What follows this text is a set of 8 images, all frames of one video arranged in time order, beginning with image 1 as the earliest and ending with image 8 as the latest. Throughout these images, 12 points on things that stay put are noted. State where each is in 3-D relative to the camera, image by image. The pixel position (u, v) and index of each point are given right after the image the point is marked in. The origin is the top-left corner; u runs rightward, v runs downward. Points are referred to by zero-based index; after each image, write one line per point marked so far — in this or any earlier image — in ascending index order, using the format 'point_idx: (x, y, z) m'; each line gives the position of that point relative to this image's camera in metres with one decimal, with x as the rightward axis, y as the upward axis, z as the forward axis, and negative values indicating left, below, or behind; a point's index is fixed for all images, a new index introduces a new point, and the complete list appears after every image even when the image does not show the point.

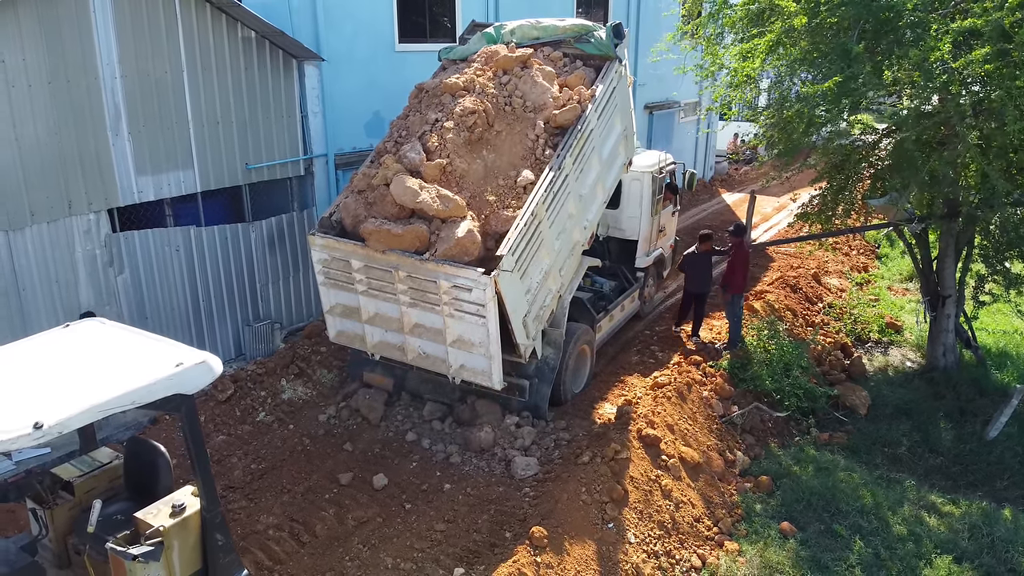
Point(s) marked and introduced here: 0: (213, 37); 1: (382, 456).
0: (-3.0, +2.6, +7.2) m
1: (-1.2, -1.5, +6.4) m
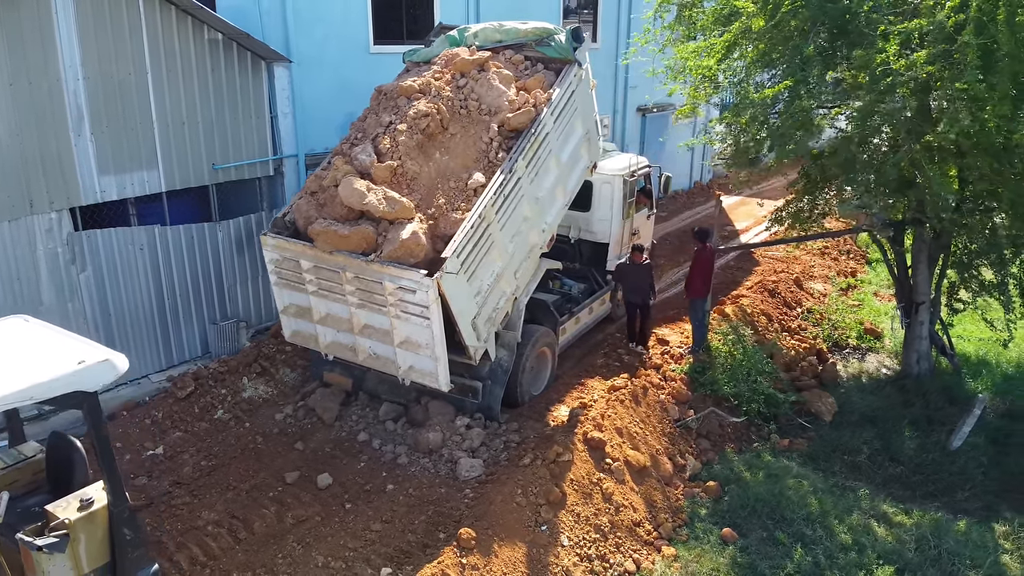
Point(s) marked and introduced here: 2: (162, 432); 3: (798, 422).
0: (-3.4, +2.6, +7.3) m
1: (-1.6, -1.5, +6.4) m
2: (-3.3, -1.4, +6.7) m
3: (+3.1, -1.5, +7.8) m
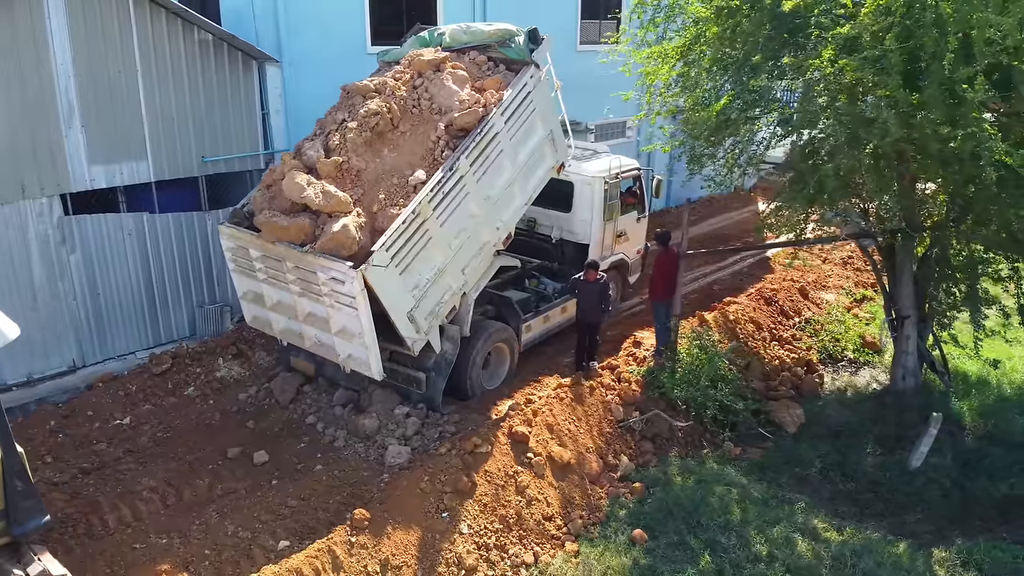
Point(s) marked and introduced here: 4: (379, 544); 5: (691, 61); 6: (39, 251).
0: (-3.8, +2.8, +7.8) m
1: (-2.2, -1.4, +6.8) m
2: (-3.9, -1.2, +7.2) m
3: (+2.6, -1.5, +7.6) m
4: (-1.0, -1.8, +5.1) m
5: (+1.9, +2.4, +7.4) m
6: (-4.9, +0.4, +7.2) m
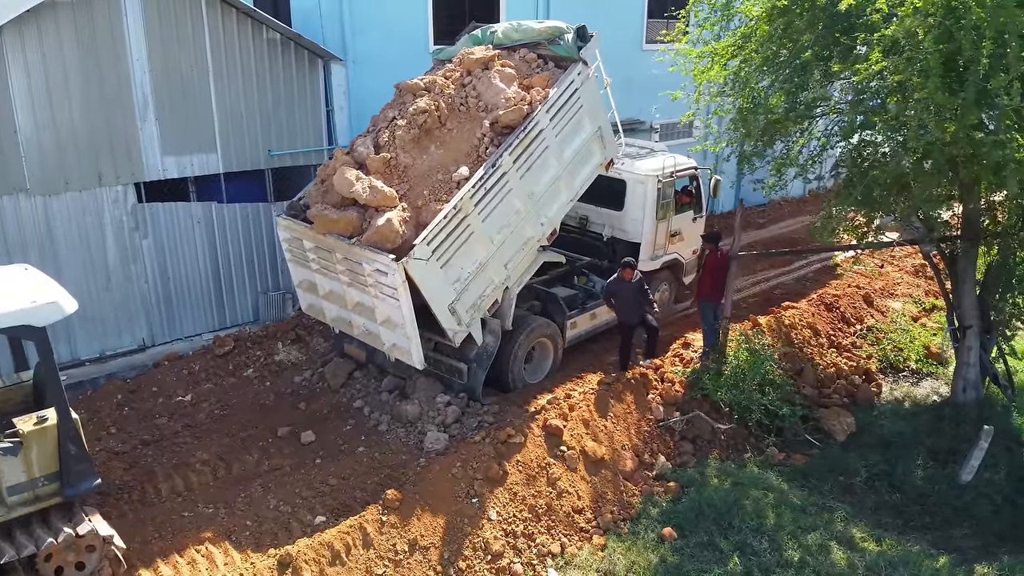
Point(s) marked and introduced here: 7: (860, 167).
0: (-3.2, +2.9, +8.3) m
1: (-1.9, -1.3, +7.1) m
2: (-3.4, -1.0, +7.7) m
3: (+3.1, -1.6, +7.4) m
4: (-0.8, -1.8, +5.3) m
5: (+2.4, +2.4, +7.3) m
6: (-4.4, +0.6, +7.8) m
7: (+3.1, +1.1, +6.4) m
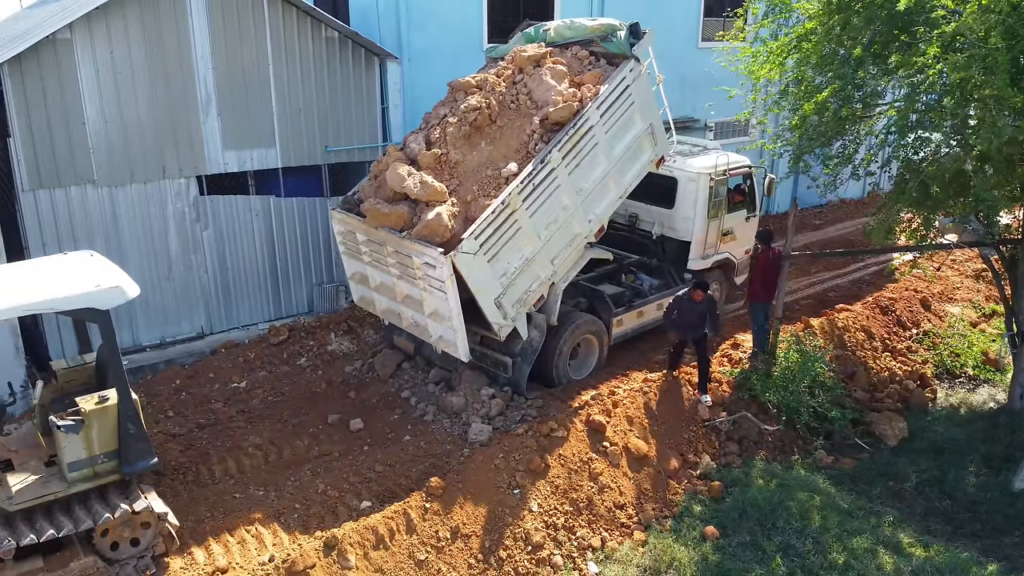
0: (-2.6, +3.0, +8.6) m
1: (-1.4, -1.2, +7.3) m
2: (-2.9, -0.9, +8.0) m
3: (+3.5, -1.6, +7.3) m
4: (-0.5, -1.7, +5.4) m
5: (+2.9, +2.4, +7.2) m
6: (-3.8, +0.7, +8.2) m
7: (+3.5, +1.0, +6.2) m
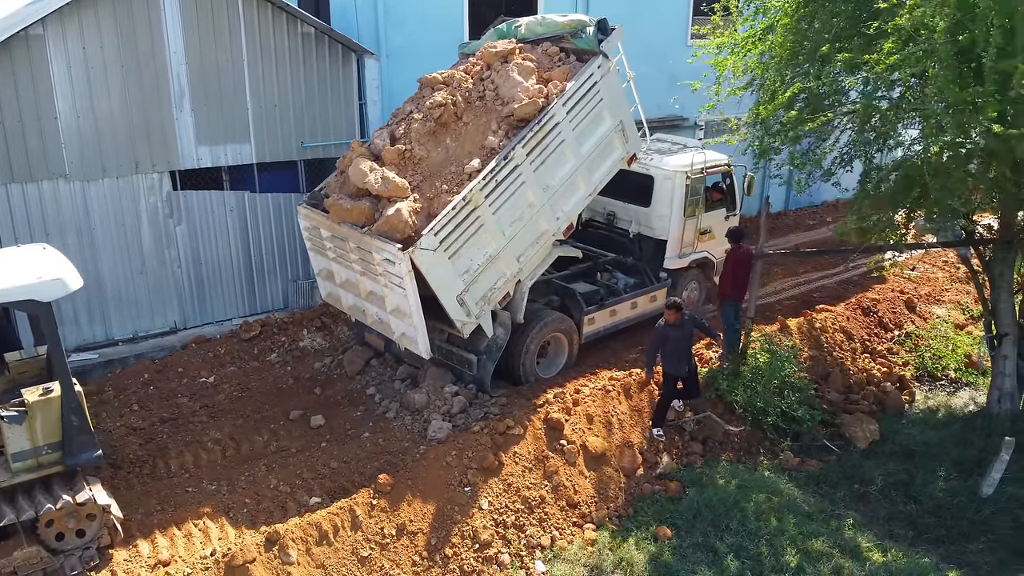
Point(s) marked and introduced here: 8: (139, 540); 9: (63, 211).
0: (-2.9, +3.1, +8.6) m
1: (-1.8, -1.2, +7.3) m
2: (-3.3, -0.9, +8.0) m
3: (+3.2, -1.6, +7.2) m
4: (-0.9, -1.7, +5.4) m
5: (+2.6, +2.4, +7.1) m
6: (-4.2, +0.8, +8.2) m
7: (+3.1, +1.0, +6.1) m
8: (-2.7, -1.8, +5.2) m
9: (-4.8, +0.8, +7.6) m
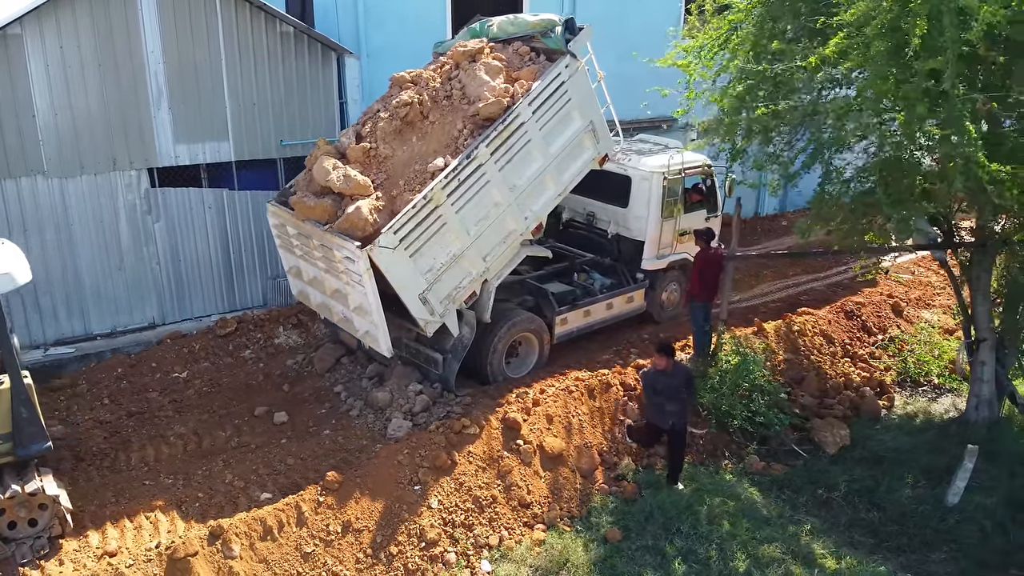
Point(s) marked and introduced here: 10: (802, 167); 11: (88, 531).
0: (-3.2, +3.1, +8.6) m
1: (-2.1, -1.2, +7.3) m
2: (-3.6, -0.8, +8.1) m
3: (+2.8, -1.6, +7.1) m
4: (-1.3, -1.7, +5.4) m
5: (+2.3, +2.4, +7.1) m
6: (-4.5, +0.8, +8.3) m
7: (+2.8, +1.0, +6.0) m
8: (-3.1, -1.8, +5.2) m
9: (-5.2, +0.9, +7.7) m
10: (+2.5, +1.0, +6.1) m
11: (-3.2, -1.8, +5.3) m
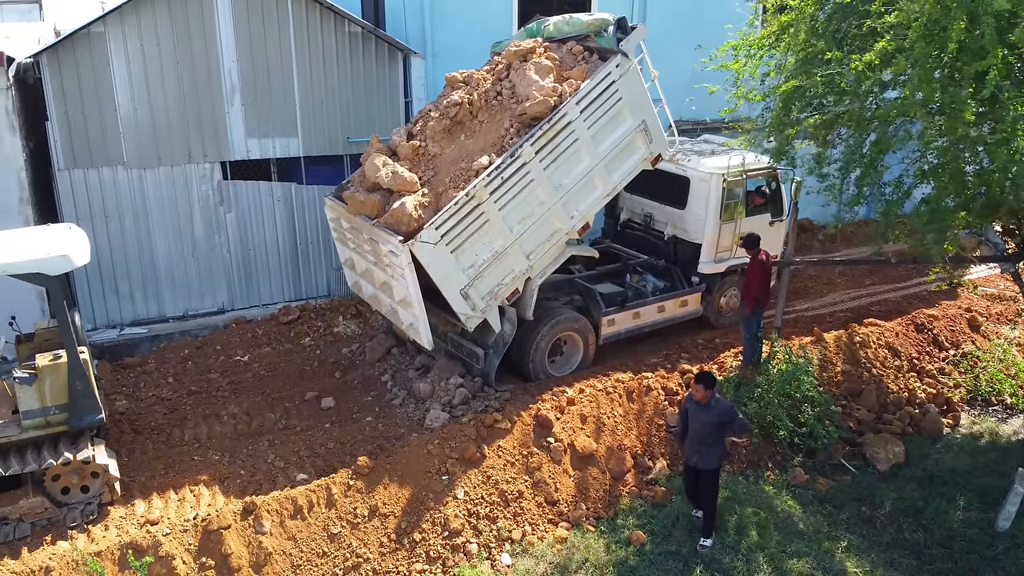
0: (-2.4, +3.2, +9.0) m
1: (-1.7, -1.1, +7.6) m
2: (-3.1, -0.7, +8.6) m
3: (+3.1, -1.7, +6.8) m
4: (-1.1, -1.6, +5.6) m
5: (+2.7, +2.3, +6.8) m
6: (-3.9, +1.0, +8.8) m
7: (+3.1, +0.9, +5.7) m
8: (-3.0, -1.7, +5.7) m
9: (-4.6, +1.1, +8.4) m
10: (+2.8, +1.0, +5.8) m
11: (-3.0, -1.7, +5.7) m
